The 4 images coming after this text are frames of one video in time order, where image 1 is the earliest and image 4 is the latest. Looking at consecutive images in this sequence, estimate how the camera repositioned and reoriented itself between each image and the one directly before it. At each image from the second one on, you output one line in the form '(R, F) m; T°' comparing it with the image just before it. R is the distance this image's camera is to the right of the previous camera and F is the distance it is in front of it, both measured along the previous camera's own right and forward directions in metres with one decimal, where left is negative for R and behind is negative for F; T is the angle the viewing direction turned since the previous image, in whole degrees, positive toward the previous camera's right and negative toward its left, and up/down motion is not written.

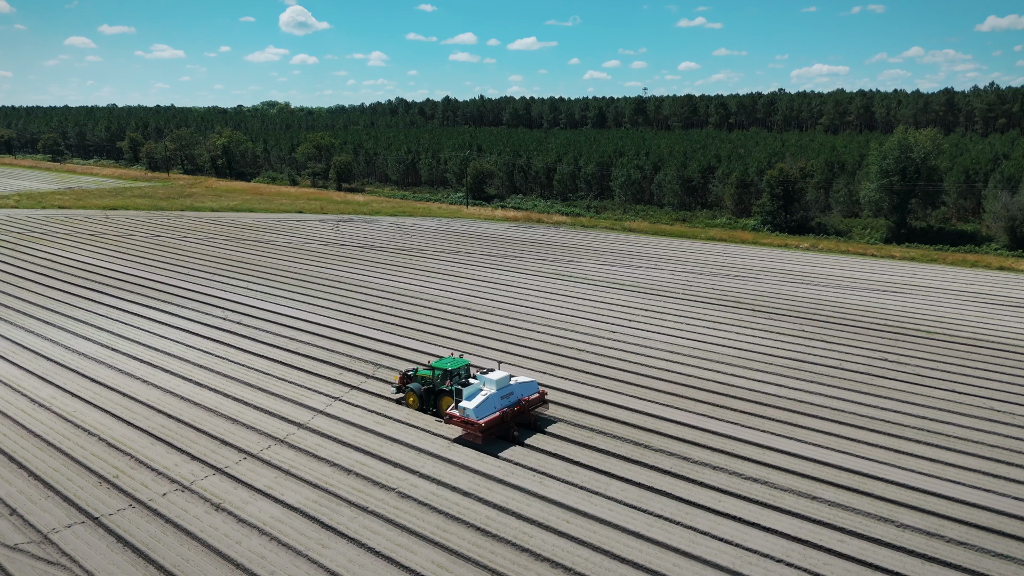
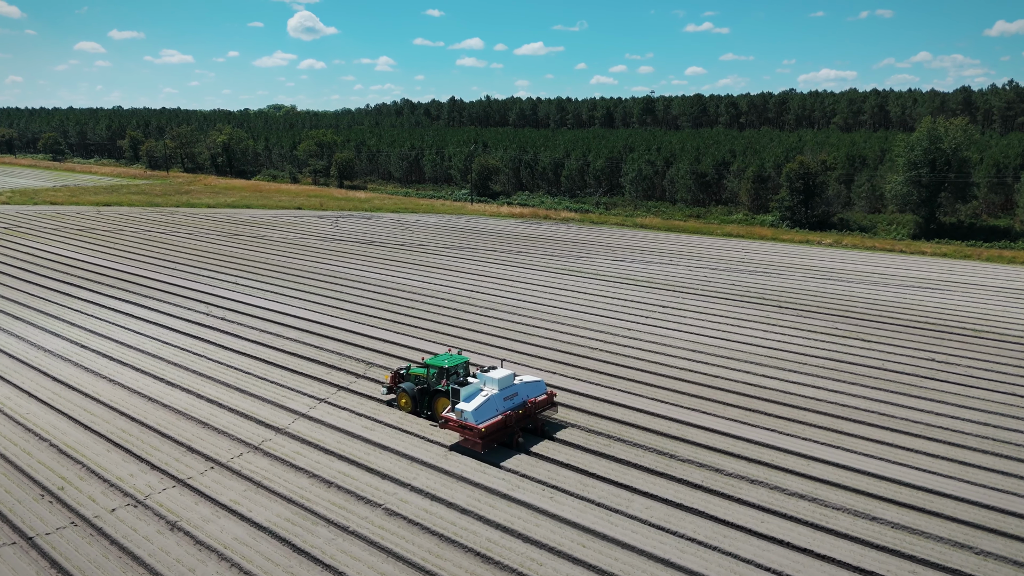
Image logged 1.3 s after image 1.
(0.0, +1.3) m; -1°
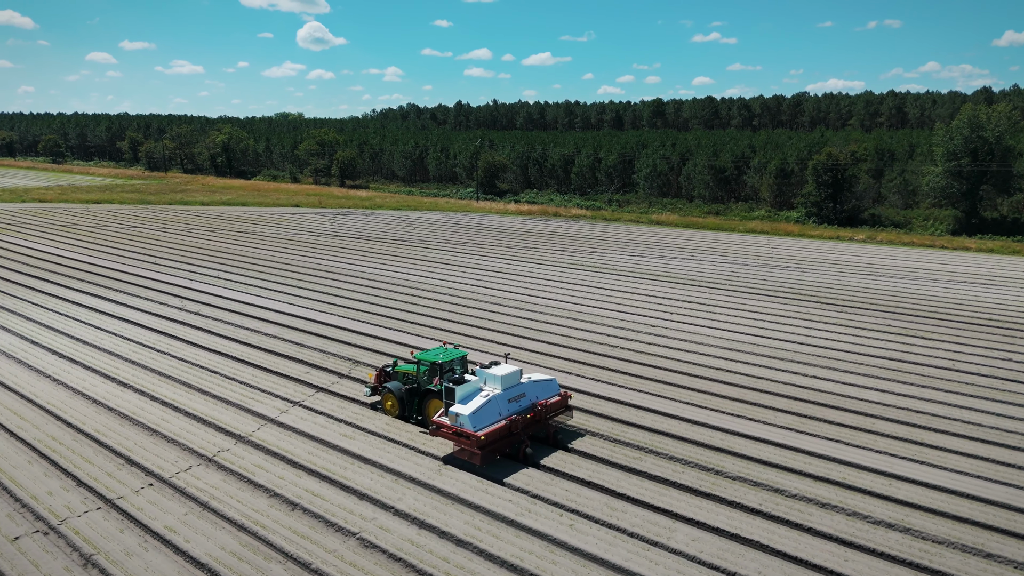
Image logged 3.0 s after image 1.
(0.0, +1.7) m; -1°
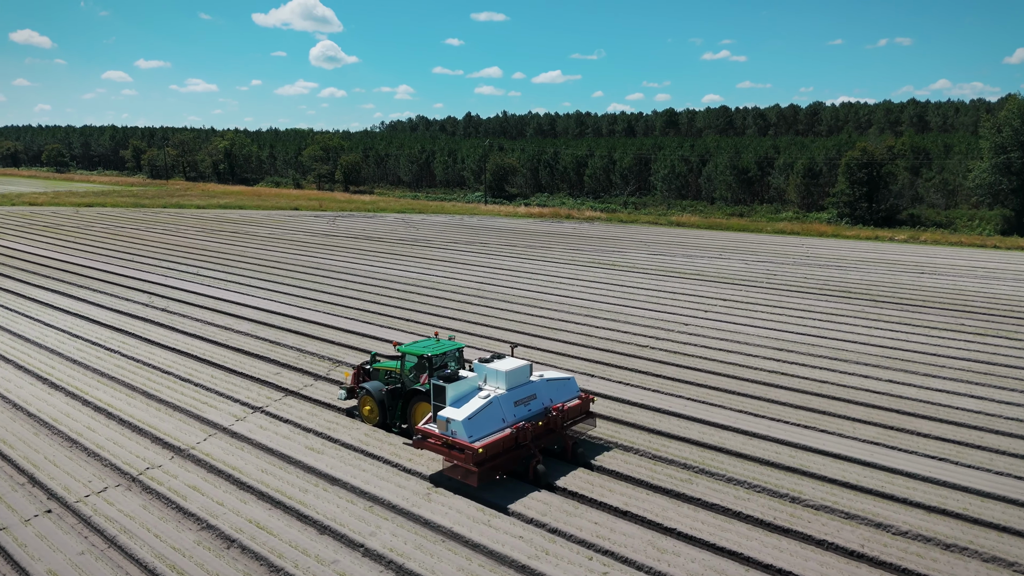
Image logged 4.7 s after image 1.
(0.0, +1.7) m; -1°
